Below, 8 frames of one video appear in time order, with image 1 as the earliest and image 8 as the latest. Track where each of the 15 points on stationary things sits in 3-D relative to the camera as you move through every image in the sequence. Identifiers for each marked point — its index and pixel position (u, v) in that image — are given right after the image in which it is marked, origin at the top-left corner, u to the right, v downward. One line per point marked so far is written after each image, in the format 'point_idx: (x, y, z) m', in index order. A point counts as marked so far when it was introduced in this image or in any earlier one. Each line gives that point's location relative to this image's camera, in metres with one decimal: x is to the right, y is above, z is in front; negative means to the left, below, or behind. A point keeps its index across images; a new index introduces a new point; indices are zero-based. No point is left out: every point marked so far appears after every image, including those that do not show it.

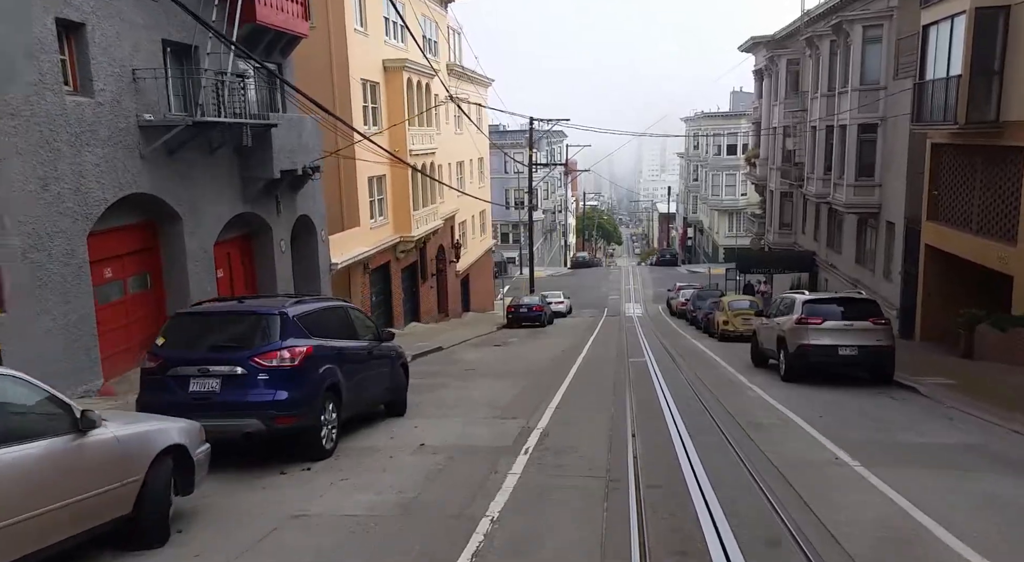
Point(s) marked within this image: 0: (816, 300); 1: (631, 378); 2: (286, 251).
0: (+5.4, -0.3, +14.0) m
1: (+2.5, -2.0, +17.3) m
2: (-5.3, +0.7, +18.7) m
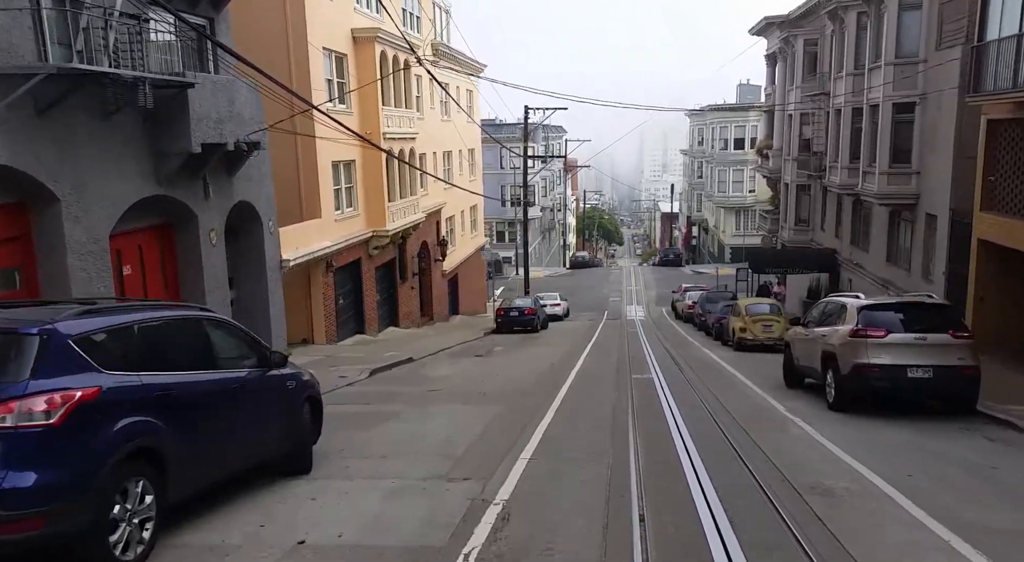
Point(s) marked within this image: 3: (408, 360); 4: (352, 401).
0: (+5.0, -0.3, +10.8) m
1: (+2.1, -2.0, +14.1) m
2: (-5.7, +0.7, +15.5) m
3: (-2.4, -1.8, +18.3) m
4: (-2.5, -1.9, +12.2) m
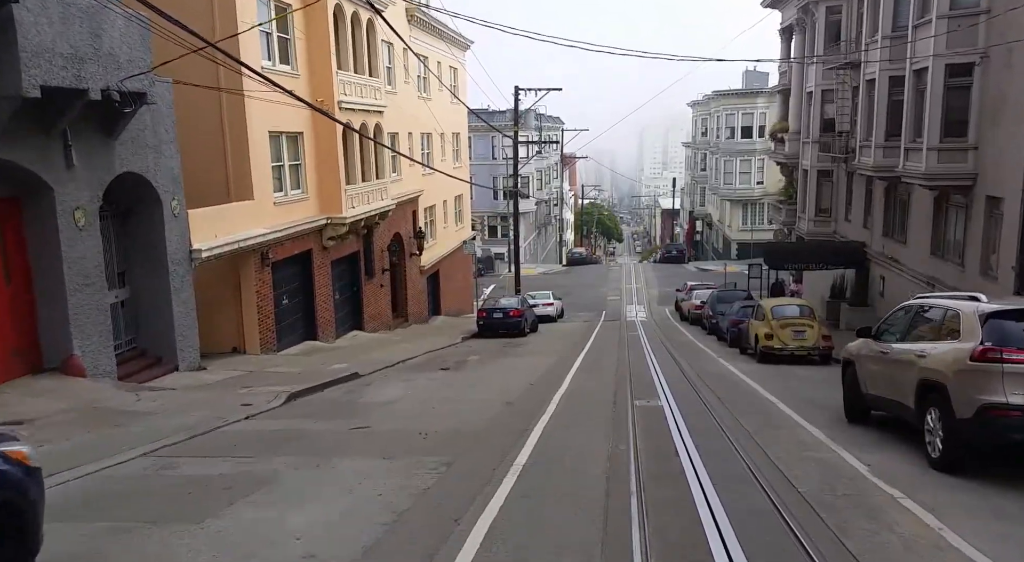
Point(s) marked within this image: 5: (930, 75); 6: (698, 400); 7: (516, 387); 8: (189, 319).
0: (+4.4, -0.3, +7.1) m
1: (+1.6, -1.9, +10.4) m
2: (-6.3, +0.8, +11.8) m
3: (-2.9, -1.7, +14.5) m
4: (-3.0, -1.8, +8.5) m
5: (+10.3, +5.1, +19.6) m
6: (+3.1, -2.0, +13.6) m
7: (0.0, -1.8, +13.6) m
8: (-5.9, -0.7, +14.5) m
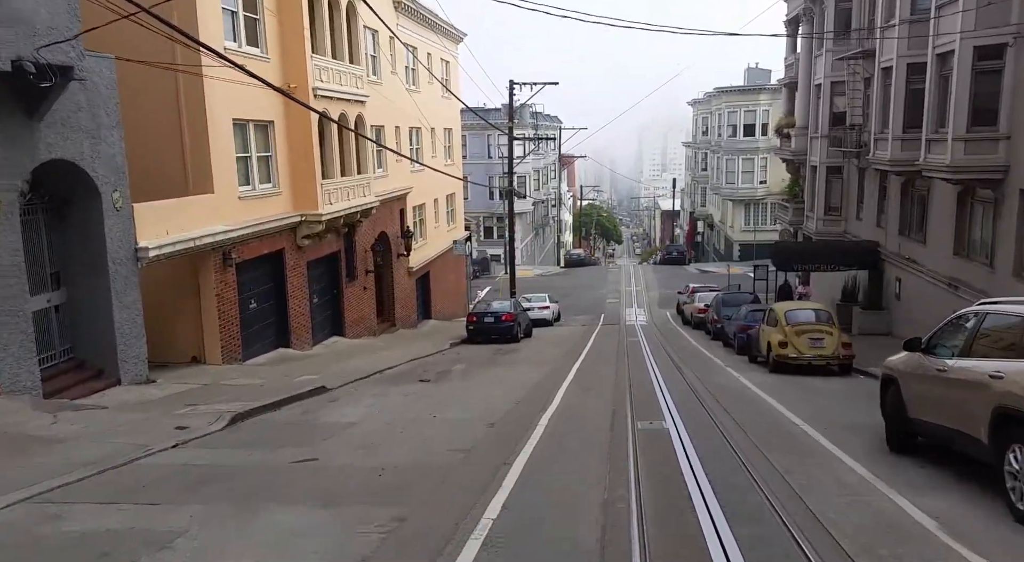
0: (+4.2, -0.3, +5.5) m
1: (+1.4, -2.0, +8.8) m
2: (-6.5, +0.8, +10.2) m
3: (-3.1, -1.7, +12.9) m
4: (-3.2, -1.8, +6.9) m
5: (+10.1, +5.0, +18.0) m
6: (+2.9, -2.0, +12.0) m
7: (-0.2, -1.8, +12.0) m
8: (-6.1, -0.8, +12.9) m
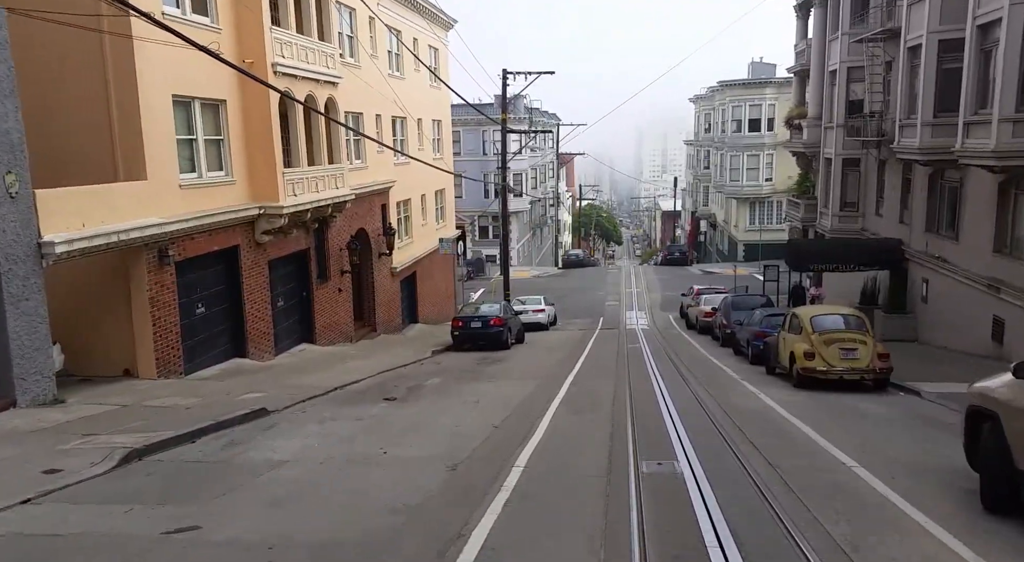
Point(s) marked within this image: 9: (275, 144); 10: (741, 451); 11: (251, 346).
0: (+3.9, -0.3, +3.3) m
1: (+1.1, -2.0, +6.6) m
2: (-6.8, +0.8, +8.0) m
3: (-3.4, -1.8, +10.8) m
4: (-3.5, -1.8, +4.7) m
5: (+9.8, +5.0, +15.9) m
6: (+2.6, -2.0, +9.9) m
7: (-0.5, -1.9, +9.9) m
8: (-6.4, -0.8, +10.7) m
9: (-5.0, +2.9, +16.8) m
10: (+2.7, -2.0, +9.3) m
11: (-5.6, -1.4, +17.2) m
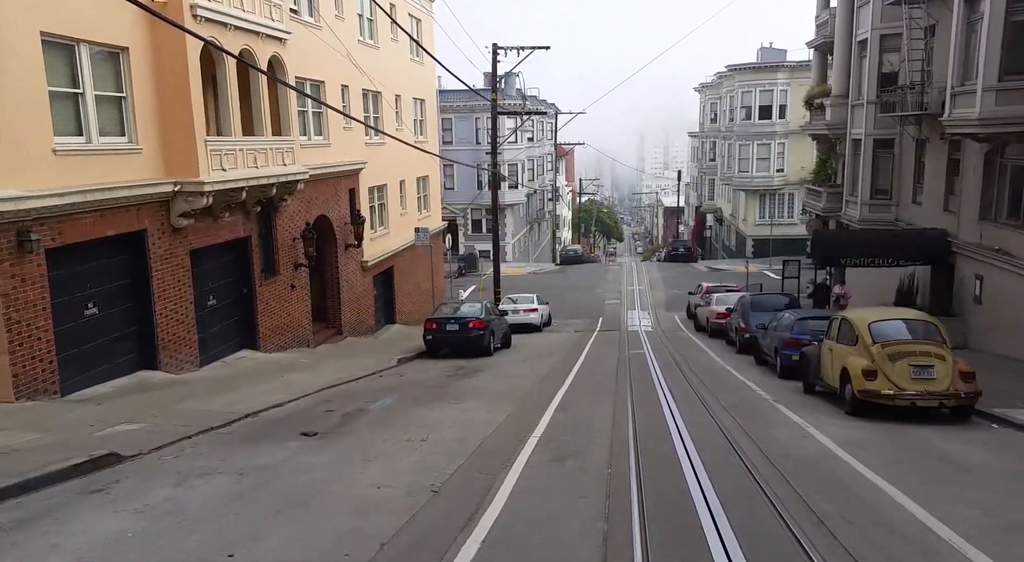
0: (+3.5, -0.2, +0.1) m
1: (+0.6, -1.9, +3.4) m
2: (-7.2, +0.9, +4.8) m
3: (-3.9, -1.7, +7.5) m
4: (-4.0, -1.7, +1.5) m
5: (+9.4, +5.1, +12.6) m
6: (+2.1, -1.9, +6.7) m
7: (-0.9, -1.8, +6.6) m
8: (-6.8, -0.7, +7.5) m
9: (-5.4, +3.0, +13.6) m
10: (+2.3, -1.9, +6.1) m
11: (-6.0, -1.3, +13.9) m
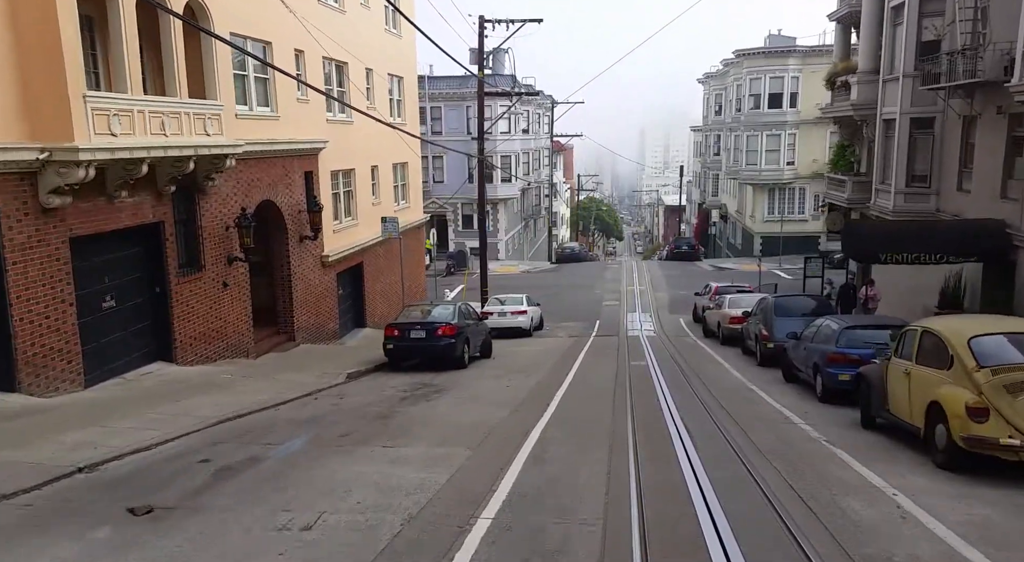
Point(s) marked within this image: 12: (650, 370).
0: (+3.0, -0.2, -3.0) m
1: (+0.2, -1.9, +0.2) m
2: (-7.6, +0.9, +1.6) m
3: (-4.3, -1.6, +4.4) m
4: (-4.4, -1.7, -1.6) m
5: (+9.0, +5.1, +9.5) m
6: (+1.7, -1.9, +3.5) m
7: (-1.4, -1.7, +3.5) m
8: (-7.3, -0.6, +4.3) m
9: (-5.9, +3.1, +10.5) m
10: (+1.8, -1.9, +3.0) m
11: (-6.5, -1.2, +10.8) m
12: (+3.2, -2.1, +18.5) m
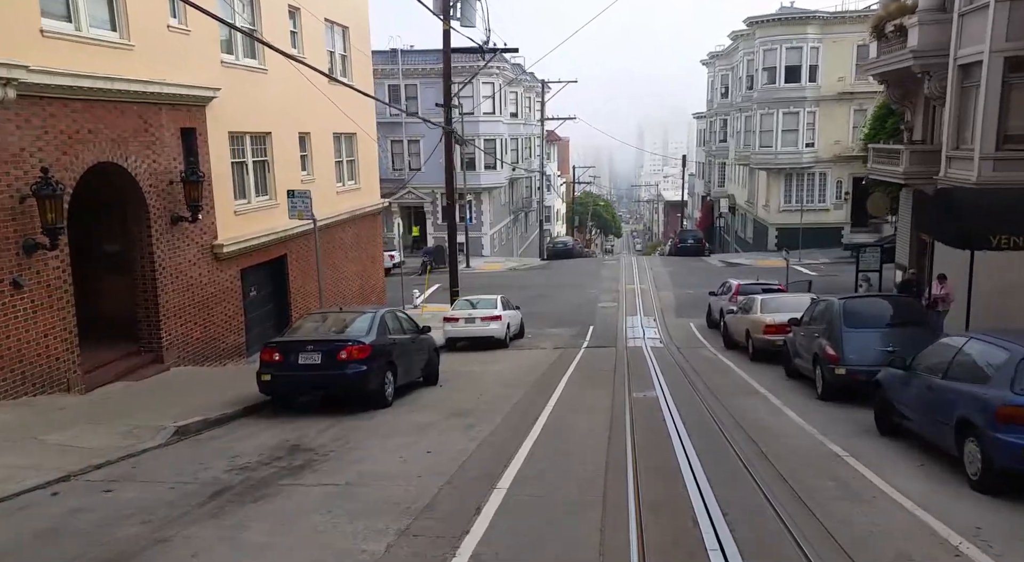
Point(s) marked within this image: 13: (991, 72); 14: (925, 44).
0: (+2.3, -0.2, -8.3) m
1: (-0.5, -1.8, -5.1) m
2: (-8.4, +0.9, -3.7) m
3: (-5.1, -1.6, -0.9) m
4: (-5.1, -1.7, -6.9) m
5: (+8.2, +5.2, +4.2) m
6: (+1.0, -1.9, -1.8) m
7: (-2.1, -1.7, -1.8) m
8: (-8.0, -0.6, -1.0) m
9: (-6.6, +3.1, +5.2) m
10: (+1.1, -1.8, -2.3) m
11: (-7.2, -1.2, +5.5) m
12: (+2.4, -2.0, +13.2) m
13: (+9.7, +4.2, +16.1) m
14: (+10.0, +5.7, +19.1) m
